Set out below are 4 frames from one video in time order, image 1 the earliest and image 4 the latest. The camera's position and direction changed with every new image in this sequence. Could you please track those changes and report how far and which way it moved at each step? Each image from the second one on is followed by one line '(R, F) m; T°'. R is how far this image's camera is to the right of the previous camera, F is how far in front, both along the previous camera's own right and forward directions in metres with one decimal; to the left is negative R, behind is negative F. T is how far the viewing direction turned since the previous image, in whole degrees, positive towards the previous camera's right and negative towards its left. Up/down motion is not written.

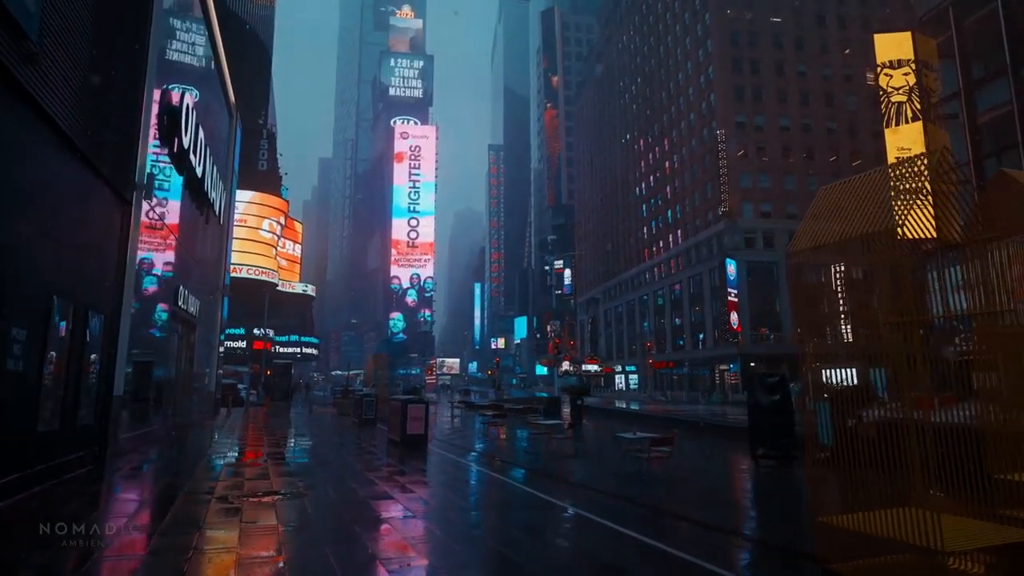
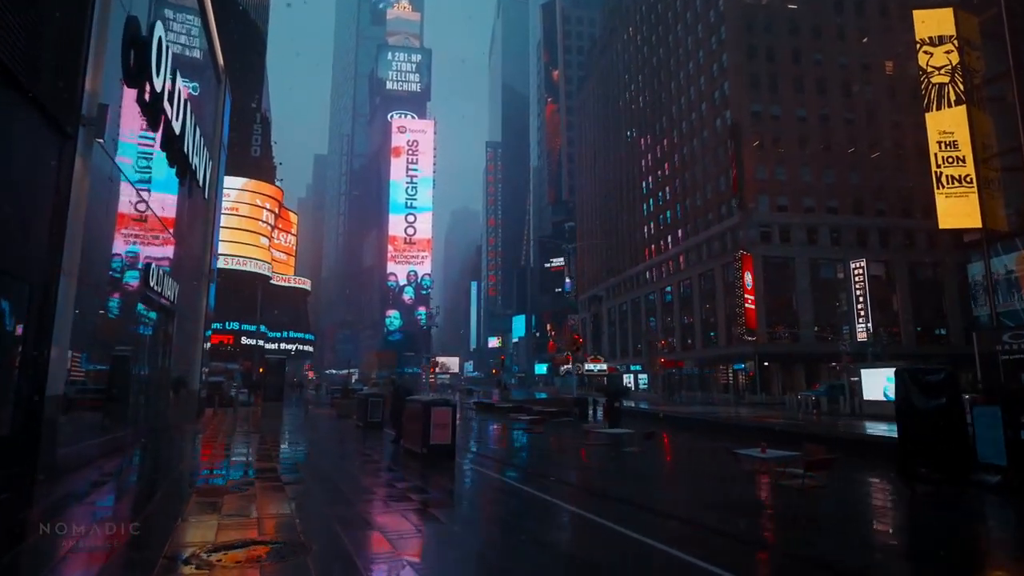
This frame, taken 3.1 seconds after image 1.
(-1.0, +2.6) m; +1°
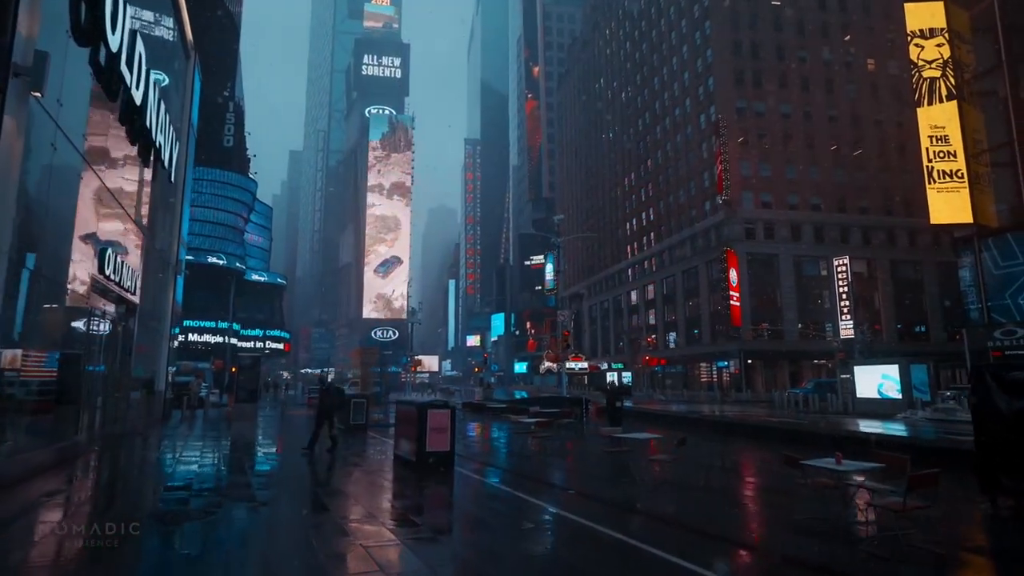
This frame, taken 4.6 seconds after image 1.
(-0.5, +1.2) m; +2°
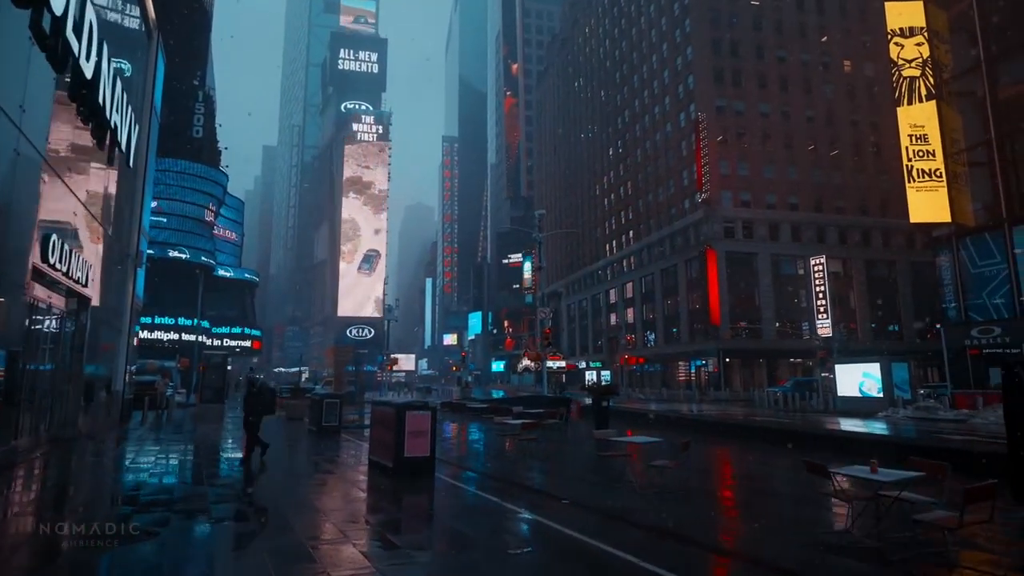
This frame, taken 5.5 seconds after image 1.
(-0.1, +0.8) m; +2°
